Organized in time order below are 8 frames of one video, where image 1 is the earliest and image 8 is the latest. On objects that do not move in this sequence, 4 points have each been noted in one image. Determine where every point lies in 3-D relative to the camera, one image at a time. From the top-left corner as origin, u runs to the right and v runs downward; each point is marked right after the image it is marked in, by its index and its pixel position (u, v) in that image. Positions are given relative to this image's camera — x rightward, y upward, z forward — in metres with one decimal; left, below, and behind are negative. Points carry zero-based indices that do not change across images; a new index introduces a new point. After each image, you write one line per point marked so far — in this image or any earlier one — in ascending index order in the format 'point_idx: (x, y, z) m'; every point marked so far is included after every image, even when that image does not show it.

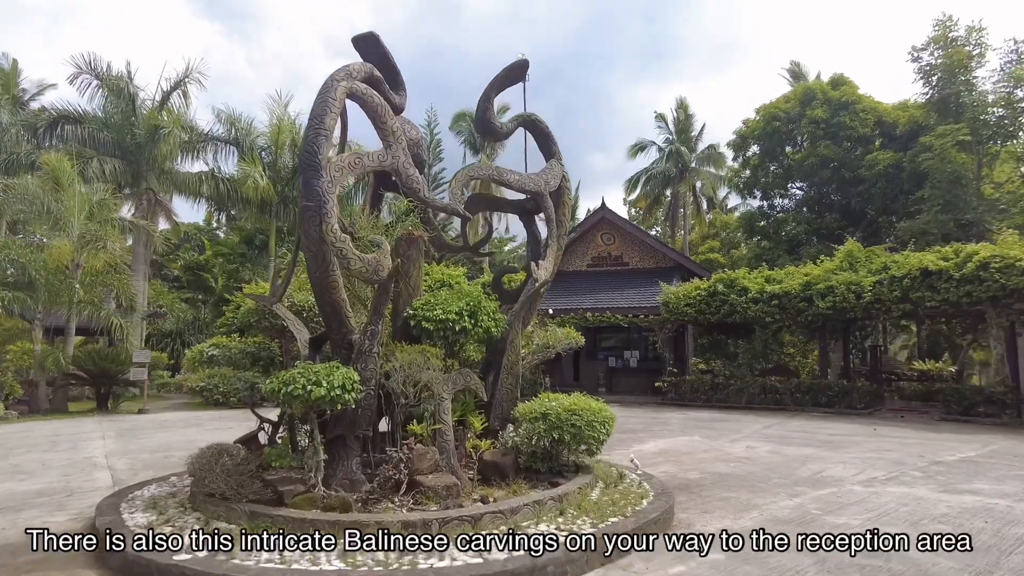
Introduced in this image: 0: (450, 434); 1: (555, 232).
0: (-0.6, -1.3, +5.8) m
1: (+0.5, +0.6, +7.0) m
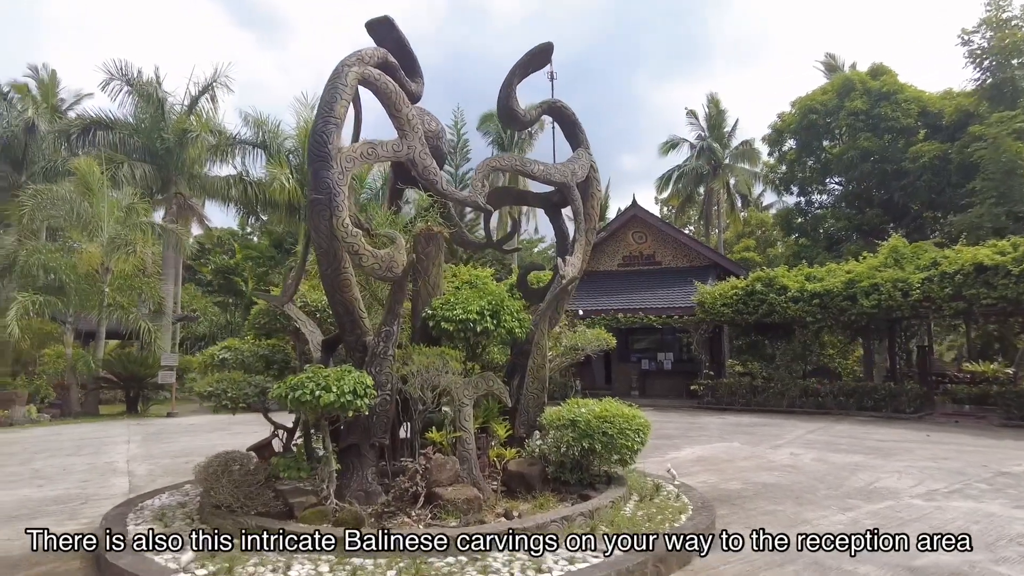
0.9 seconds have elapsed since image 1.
0: (-0.3, -1.3, +5.4) m
1: (+0.7, +0.6, +6.6) m
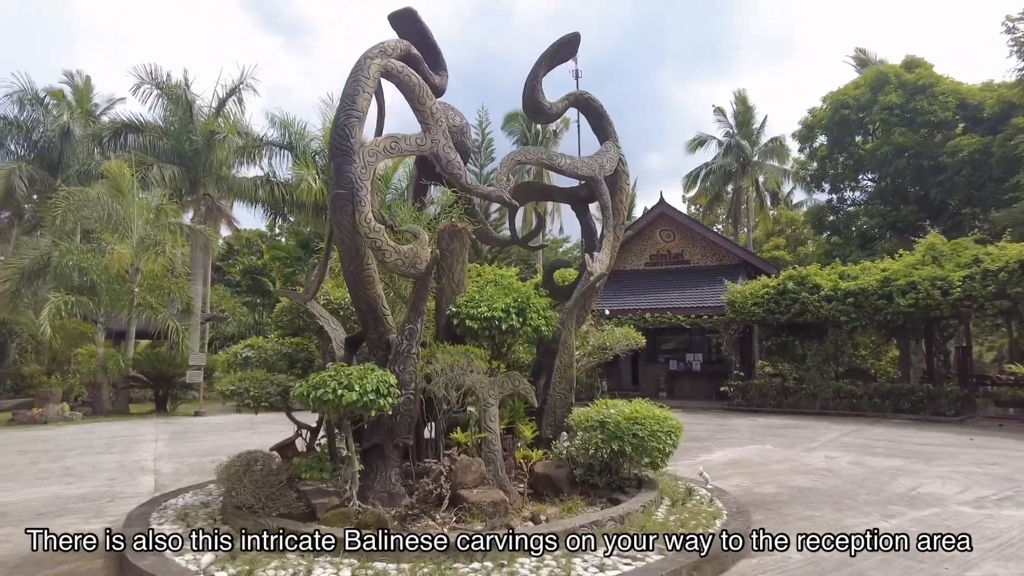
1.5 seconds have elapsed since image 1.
0: (-0.1, -1.3, +5.3) m
1: (+1.0, +0.7, +6.4) m
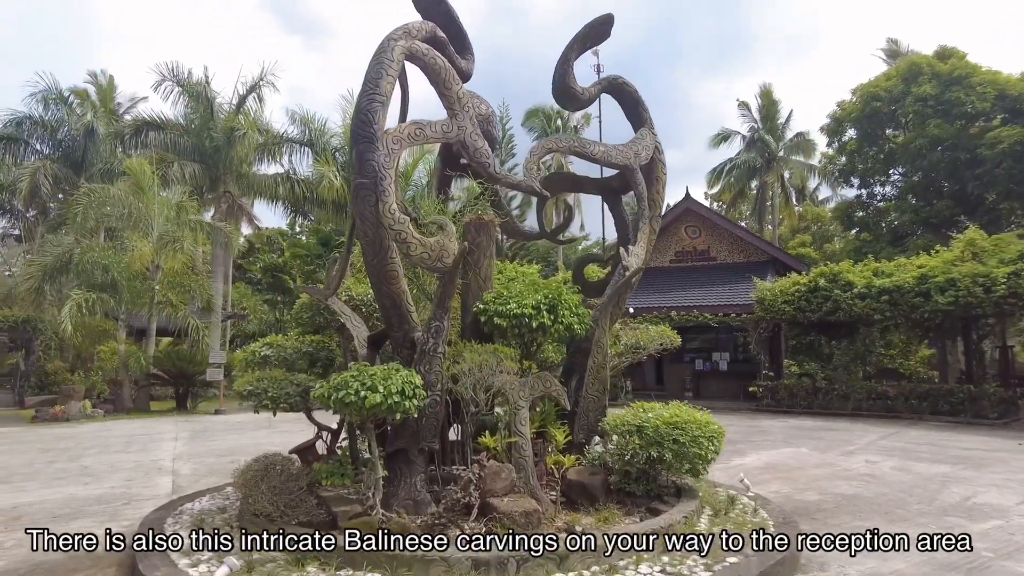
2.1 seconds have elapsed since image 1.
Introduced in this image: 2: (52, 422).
0: (+0.1, -1.2, +5.0) m
1: (+1.3, +0.7, +6.1) m
2: (-9.9, -2.9, +14.1) m
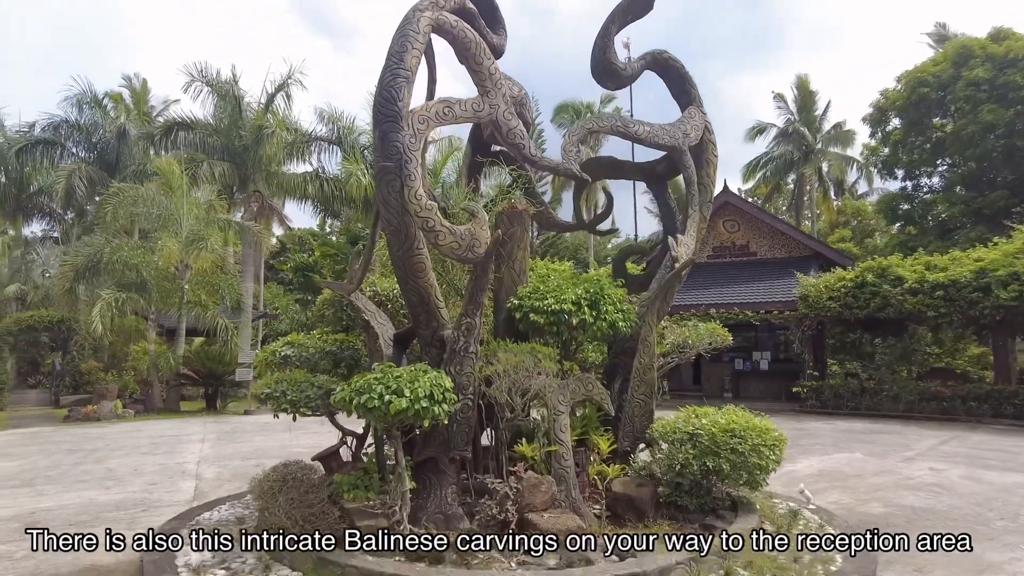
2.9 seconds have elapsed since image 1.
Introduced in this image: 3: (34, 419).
0: (+0.4, -1.2, +4.5) m
1: (+1.6, +0.8, +5.6) m
2: (-9.2, -2.9, +14.0) m
3: (-10.8, -3.0, +14.8) m
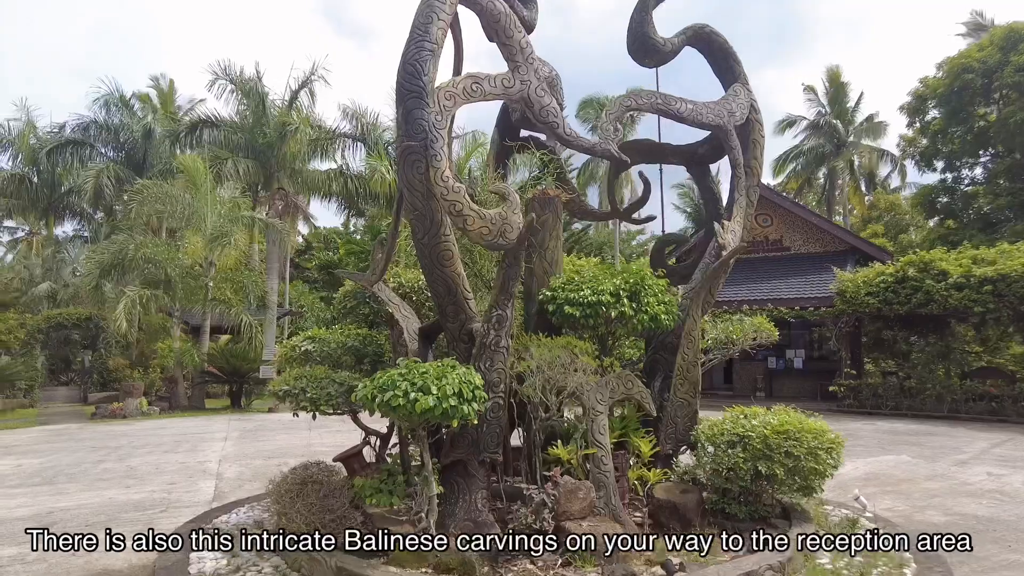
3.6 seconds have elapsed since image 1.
0: (+0.6, -1.1, +4.2) m
1: (+1.8, +0.8, +5.2) m
2: (-8.6, -2.8, +14.0) m
3: (-10.2, -2.9, +14.9) m
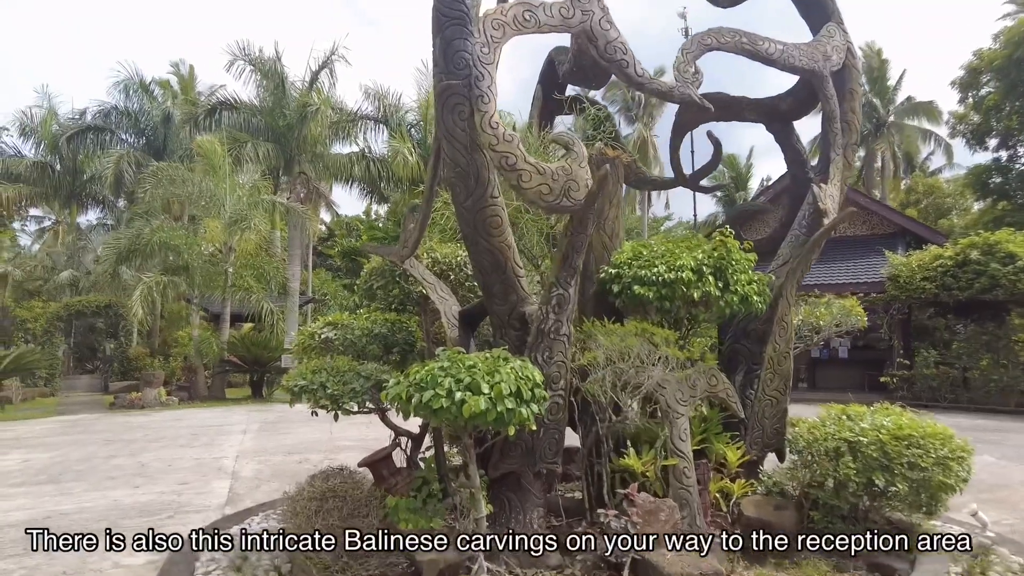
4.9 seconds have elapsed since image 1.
0: (+0.9, -1.0, +3.4) m
1: (+2.2, +1.0, +4.3) m
2: (-8.0, -2.5, +13.6) m
3: (-9.5, -2.6, +14.5) m
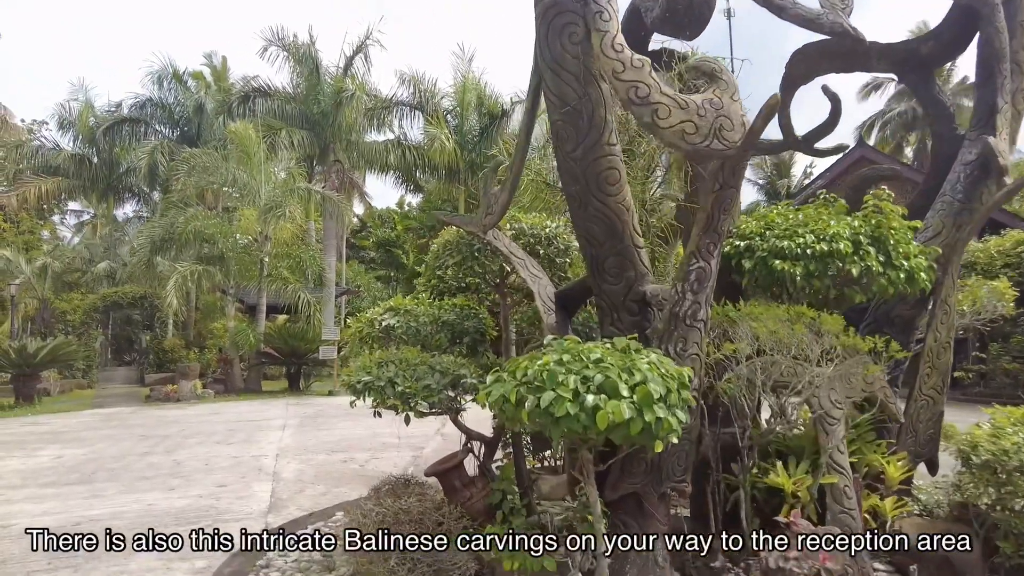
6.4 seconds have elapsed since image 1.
0: (+1.4, -0.9, +2.7) m
1: (+2.7, +1.1, +3.5) m
2: (-7.0, -2.3, +13.2) m
3: (-8.6, -2.4, +14.2) m
